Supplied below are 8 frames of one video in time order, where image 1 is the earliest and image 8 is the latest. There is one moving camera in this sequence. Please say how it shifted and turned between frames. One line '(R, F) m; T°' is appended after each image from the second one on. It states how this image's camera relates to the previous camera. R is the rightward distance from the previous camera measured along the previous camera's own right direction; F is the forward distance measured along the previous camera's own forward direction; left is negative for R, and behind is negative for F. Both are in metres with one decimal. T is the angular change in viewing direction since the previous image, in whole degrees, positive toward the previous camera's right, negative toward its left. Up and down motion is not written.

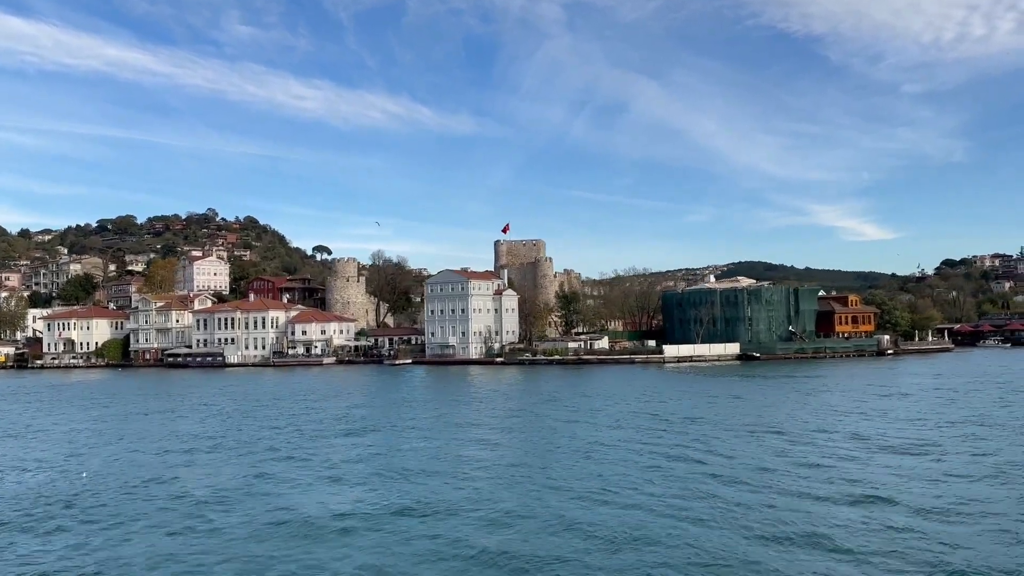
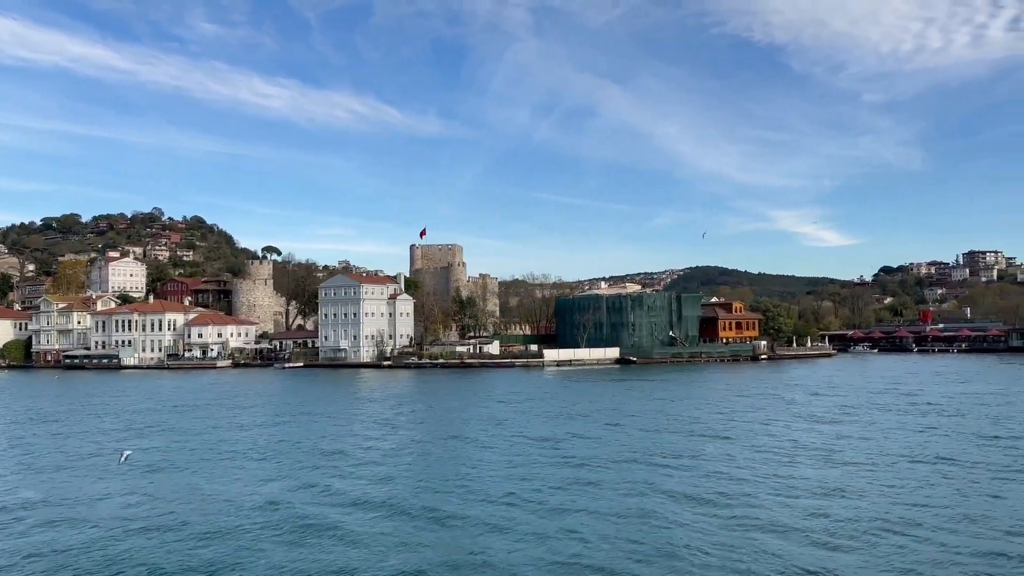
(+4.5, -0.9) m; +3°
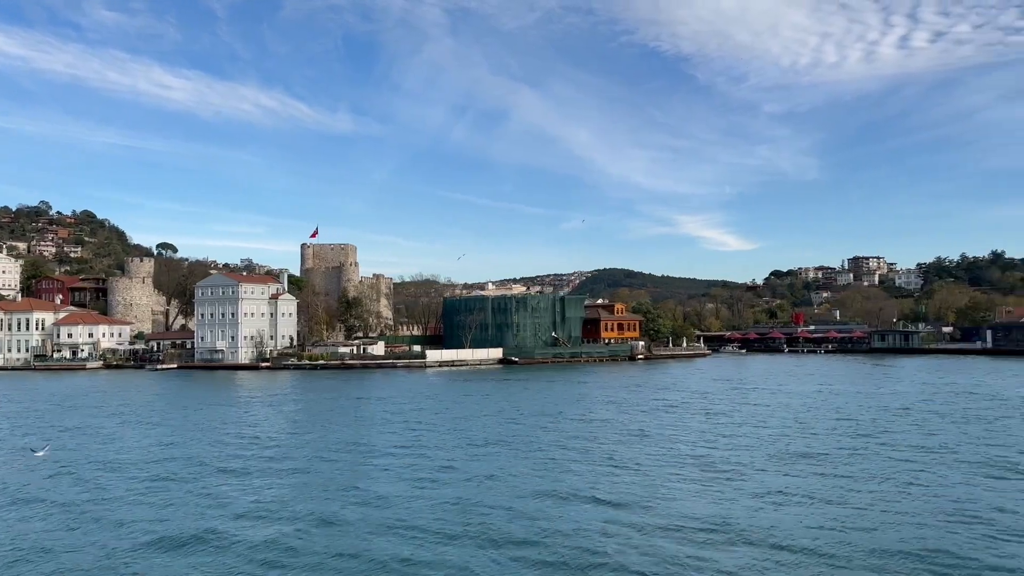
(+1.5, -0.3) m; +6°
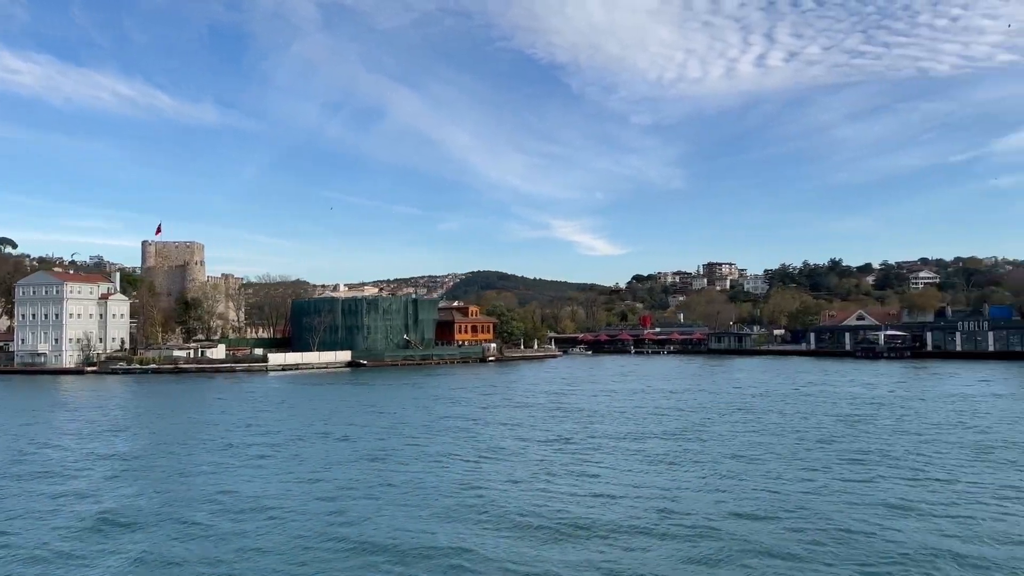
(+1.2, 0.0) m; +9°
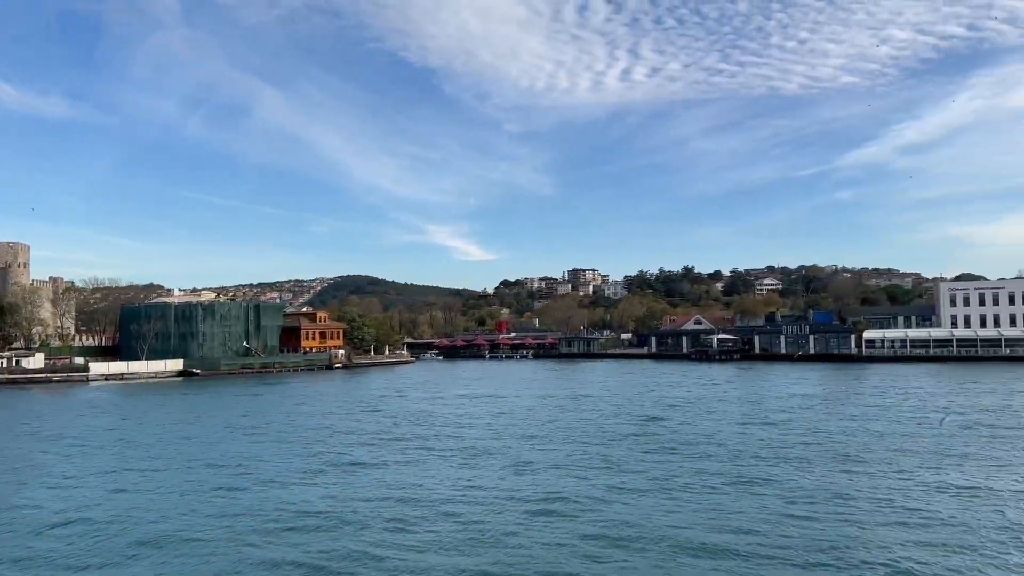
(+1.1, +0.1) m; +9°
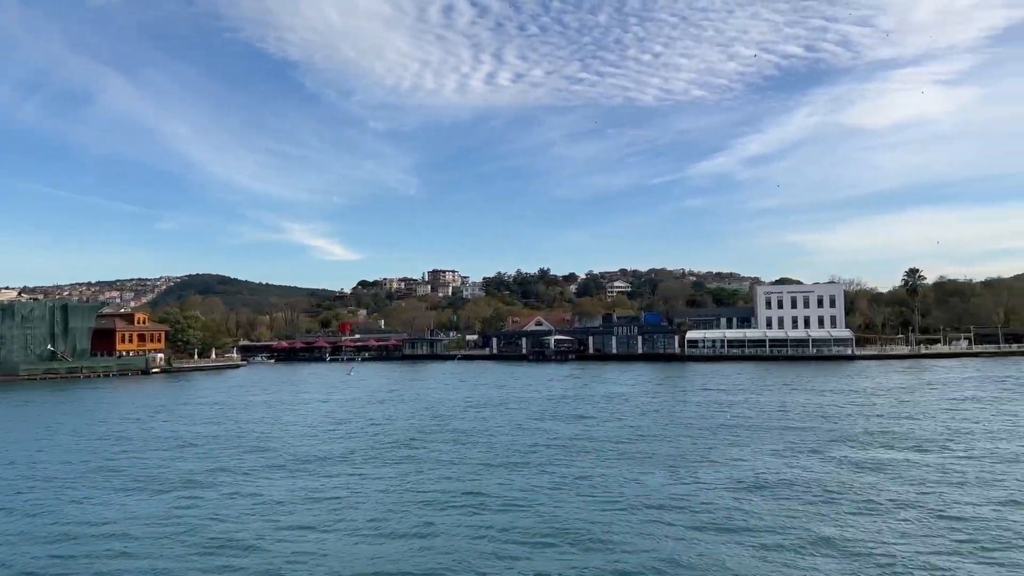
(+1.2, +0.3) m; +9°
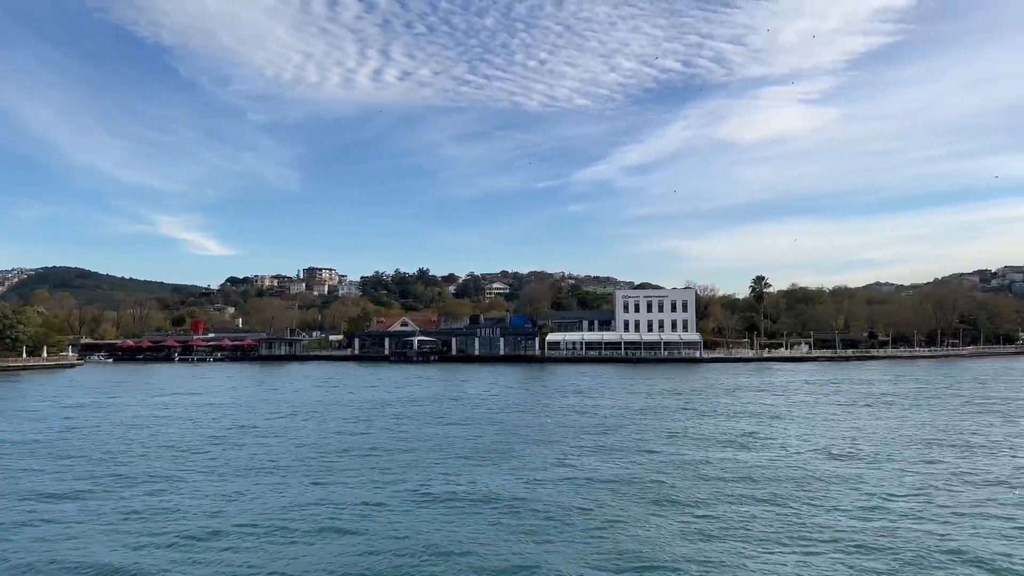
(+0.9, +0.4) m; +8°
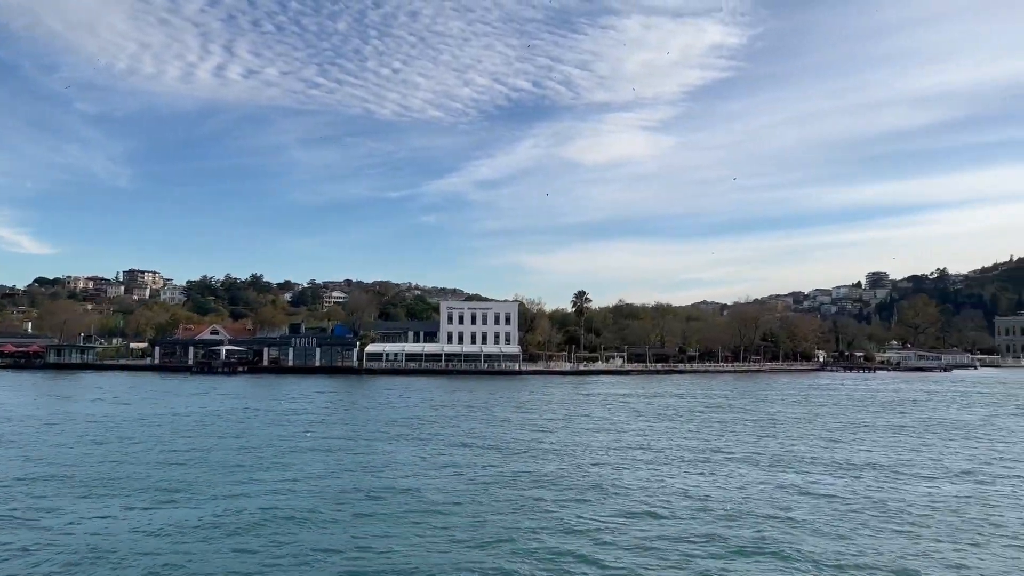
(+0.9, +0.5) m; +10°
